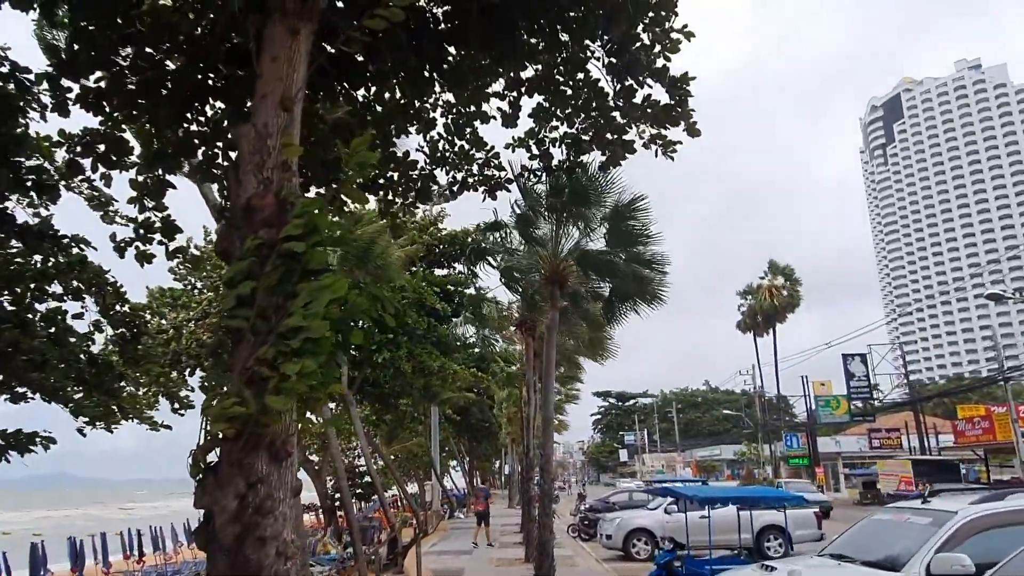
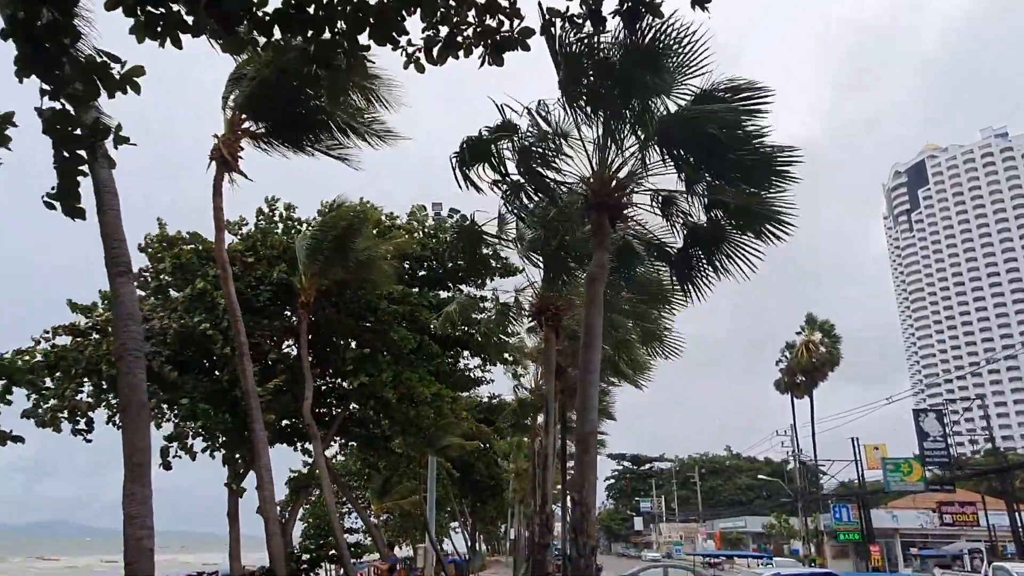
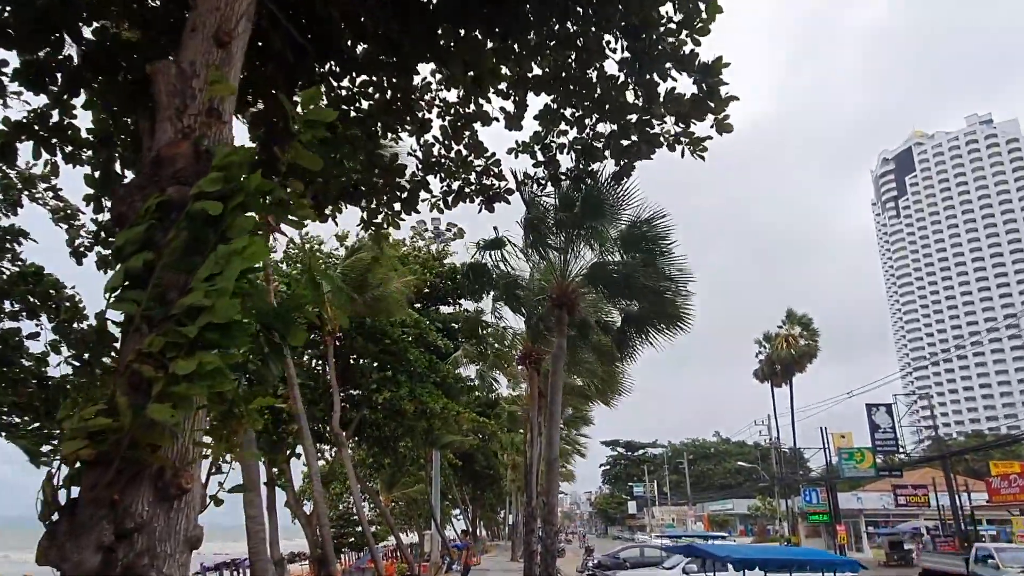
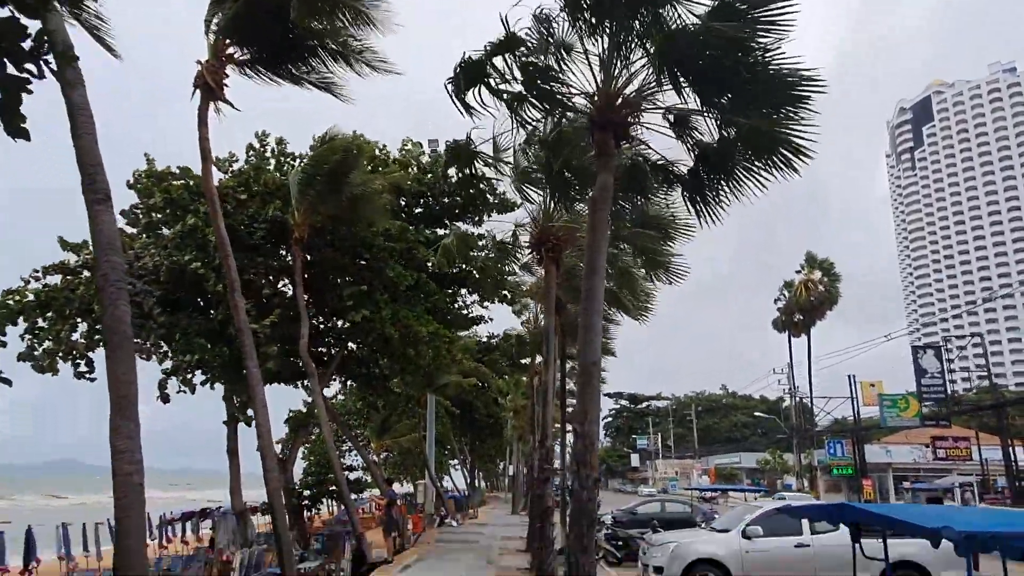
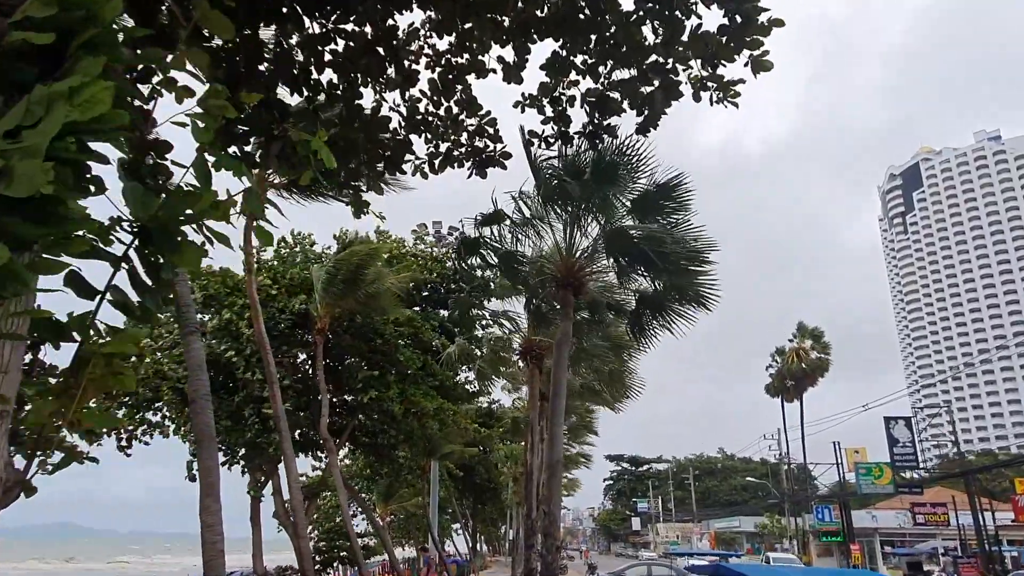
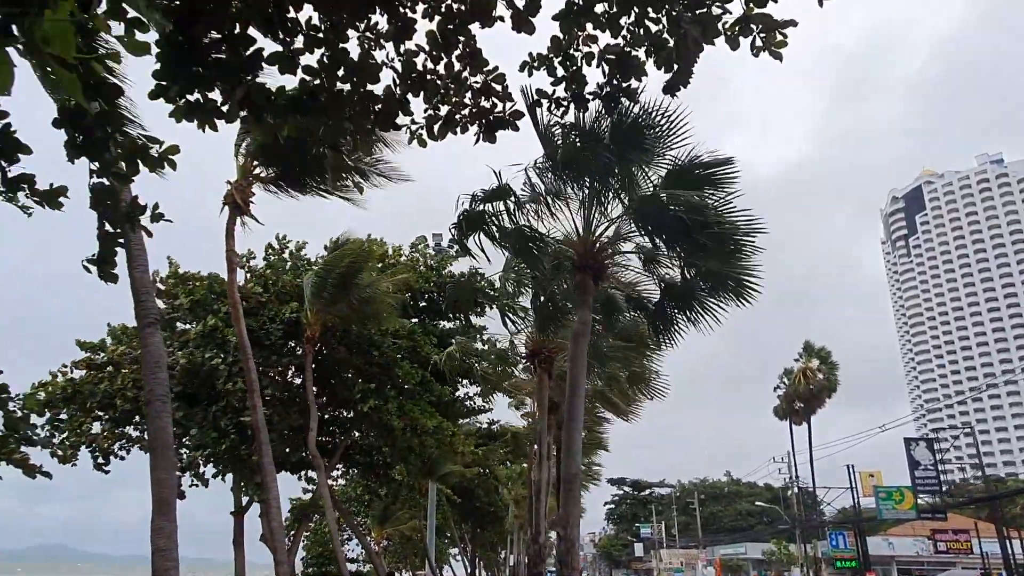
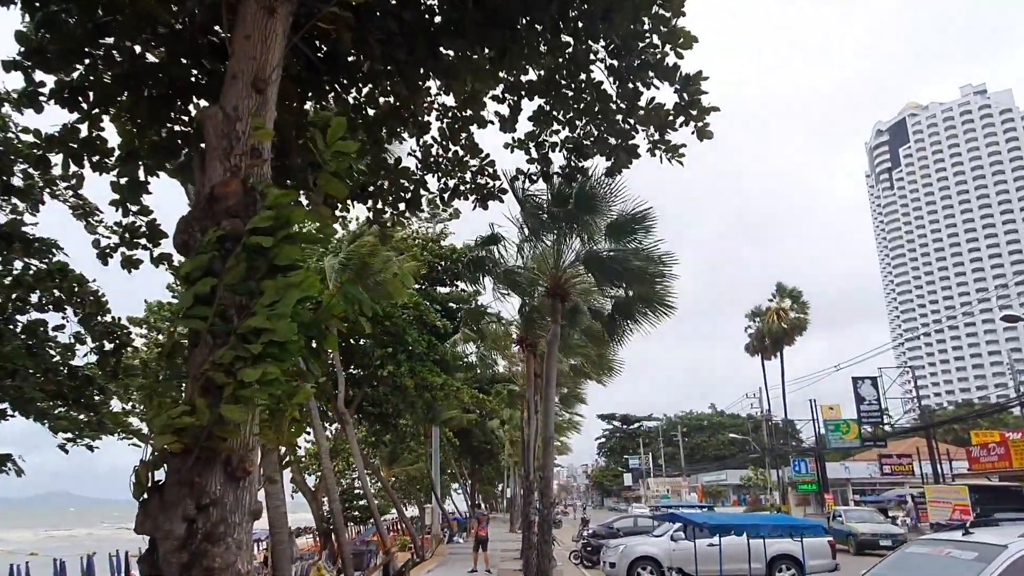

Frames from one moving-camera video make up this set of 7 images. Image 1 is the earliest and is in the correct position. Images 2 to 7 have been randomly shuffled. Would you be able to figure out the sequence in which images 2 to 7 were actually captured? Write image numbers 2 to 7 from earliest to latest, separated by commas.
7, 3, 5, 6, 2, 4
